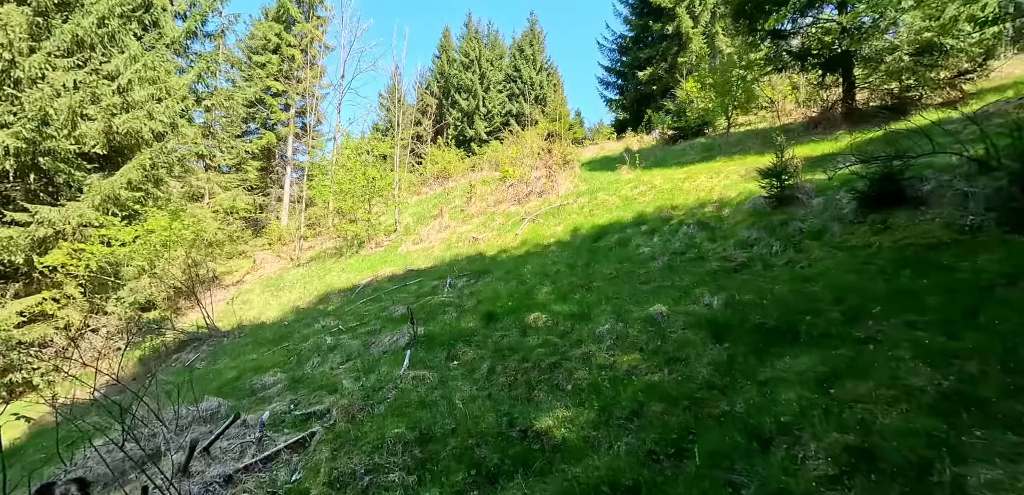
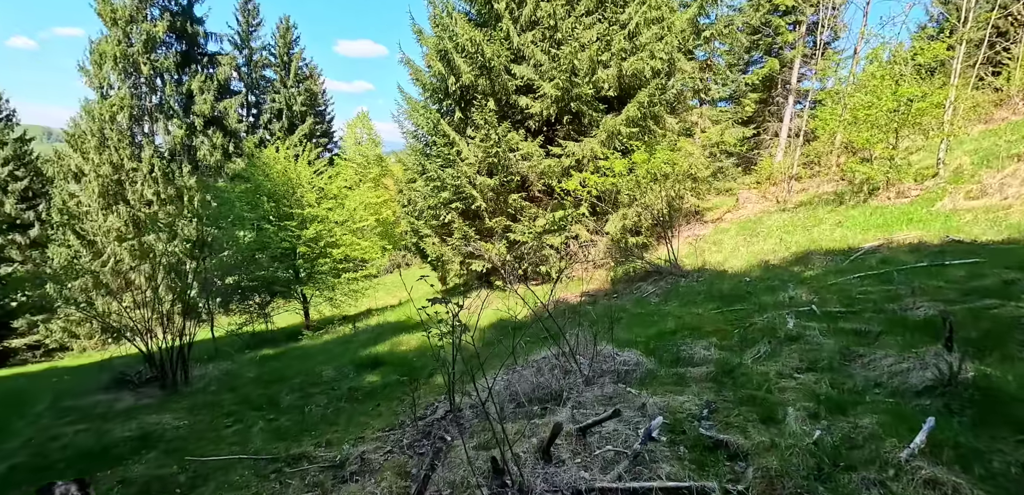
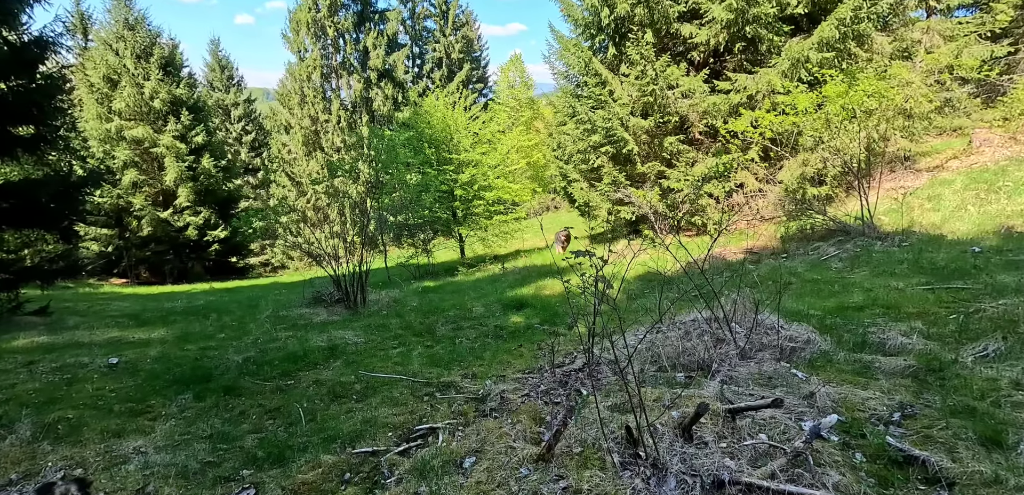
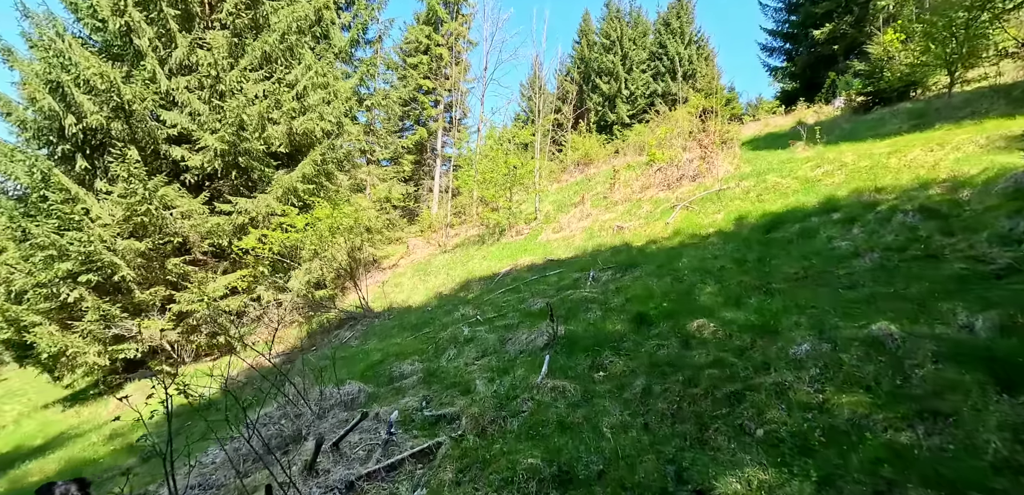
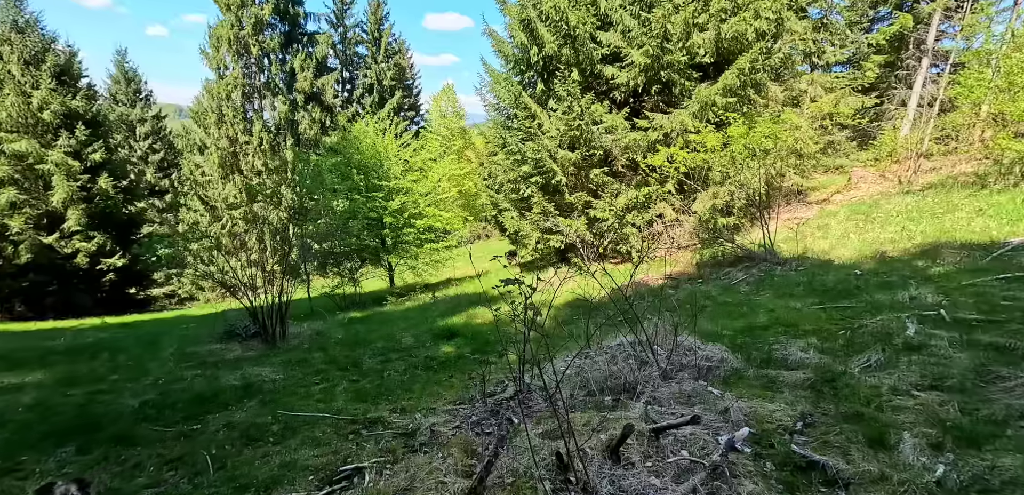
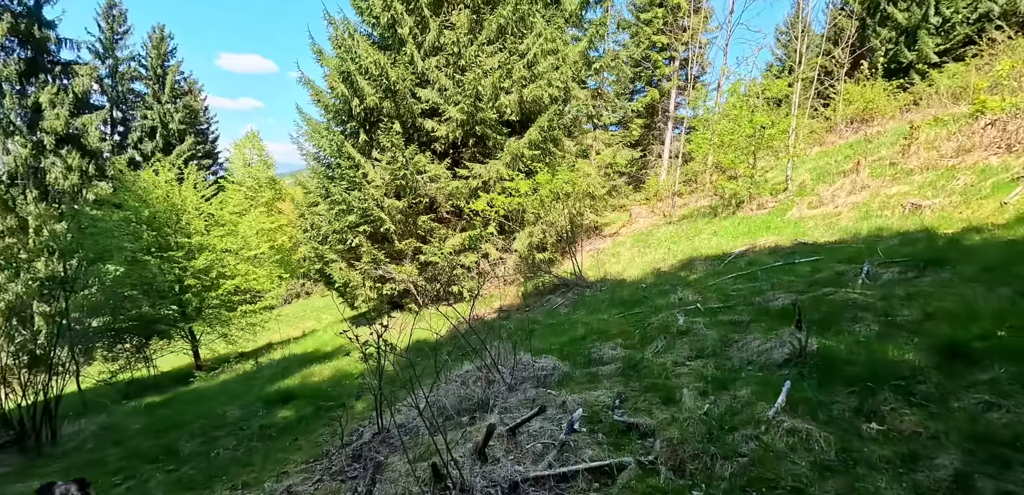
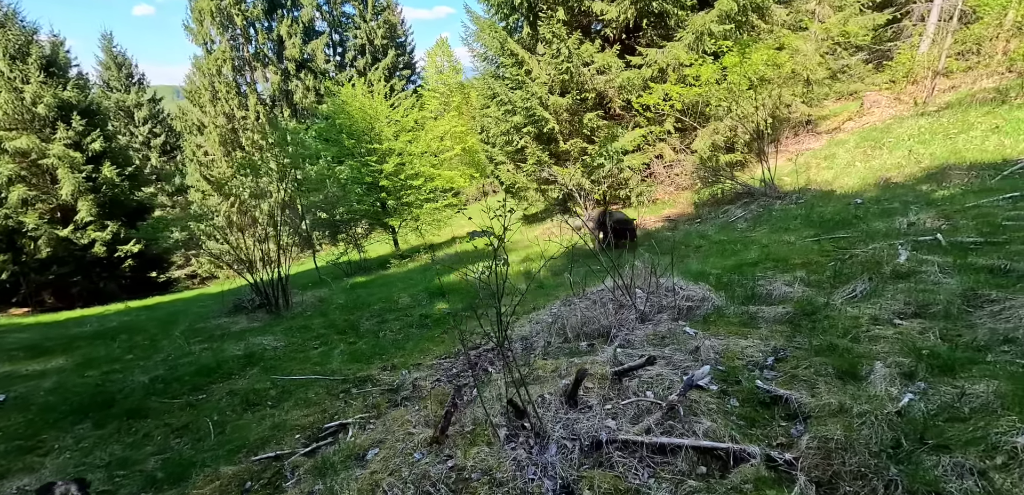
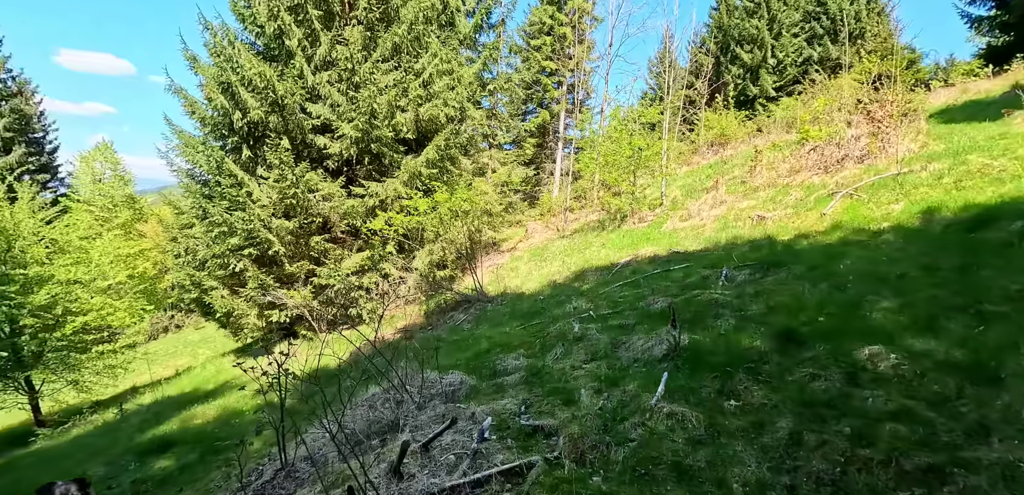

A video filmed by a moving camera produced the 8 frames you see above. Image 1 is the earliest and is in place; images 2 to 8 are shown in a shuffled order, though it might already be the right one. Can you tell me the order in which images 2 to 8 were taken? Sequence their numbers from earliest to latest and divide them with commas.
4, 8, 6, 2, 5, 3, 7
